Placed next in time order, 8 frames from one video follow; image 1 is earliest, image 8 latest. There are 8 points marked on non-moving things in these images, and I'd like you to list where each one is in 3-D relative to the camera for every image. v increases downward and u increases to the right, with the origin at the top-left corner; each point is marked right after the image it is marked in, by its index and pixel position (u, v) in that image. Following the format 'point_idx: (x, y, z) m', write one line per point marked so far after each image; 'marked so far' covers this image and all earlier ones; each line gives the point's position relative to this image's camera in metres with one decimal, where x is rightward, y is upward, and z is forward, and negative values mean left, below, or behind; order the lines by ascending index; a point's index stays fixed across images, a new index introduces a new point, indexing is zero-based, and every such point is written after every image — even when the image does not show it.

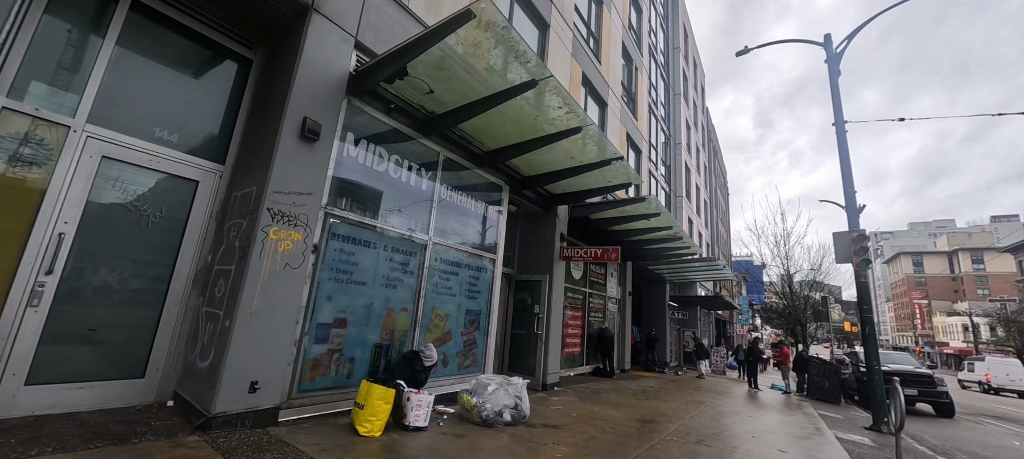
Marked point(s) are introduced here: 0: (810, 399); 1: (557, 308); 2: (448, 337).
0: (+10.4, -5.9, +13.8) m
1: (+1.1, -1.8, +9.1) m
2: (-1.0, -1.7, +6.3) m
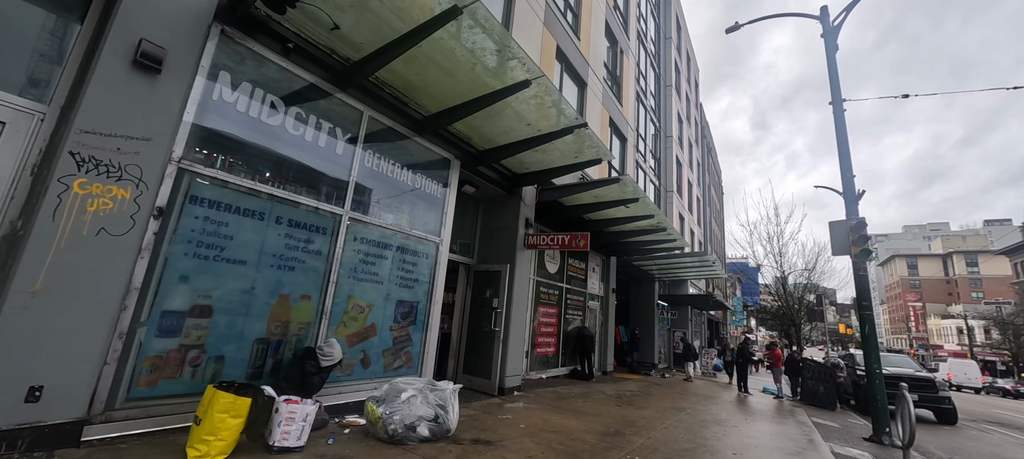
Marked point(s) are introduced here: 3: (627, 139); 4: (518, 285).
0: (+9.5, -5.7, +12.8) m
1: (+0.2, -1.5, +8.0) m
2: (-1.9, -1.4, +5.3) m
3: (+4.5, +3.5, +15.5) m
4: (+0.1, -1.1, +8.0) m
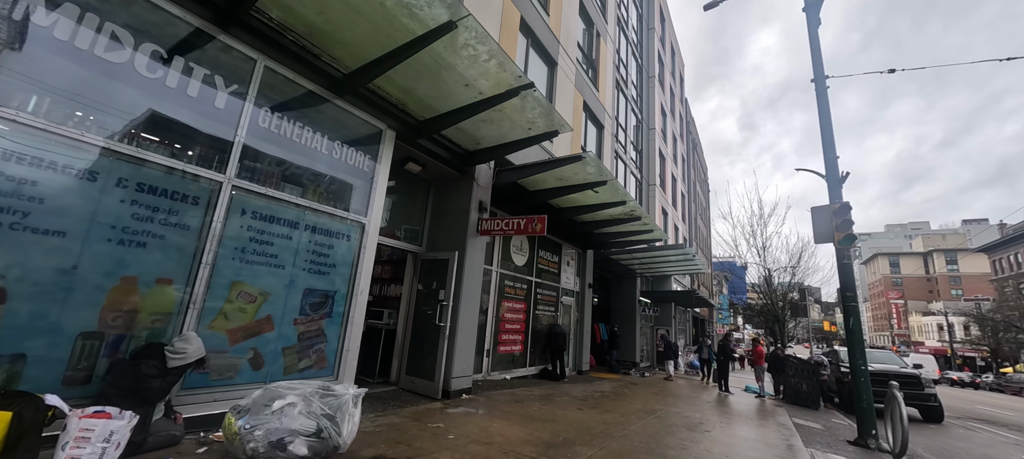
0: (+8.4, -5.4, +12.2) m
1: (-0.7, -1.2, +7.2) m
2: (-2.7, -1.1, +4.4) m
3: (+3.4, +3.8, +14.7) m
4: (-0.8, -0.8, +7.1) m
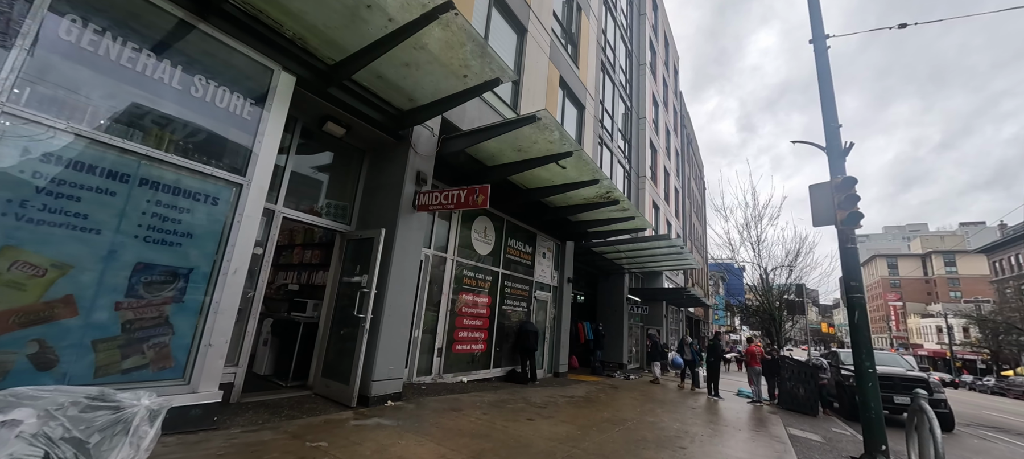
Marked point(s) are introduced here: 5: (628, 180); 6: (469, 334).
0: (+7.5, -5.0, +11.0) m
1: (-1.6, -0.8, +6.0) m
2: (-3.6, -0.7, +3.2) m
3: (+2.5, +4.2, +13.6) m
4: (-1.7, -0.4, +5.9) m
5: (+5.5, +2.4, +19.1) m
6: (-1.0, -2.4, +8.9) m
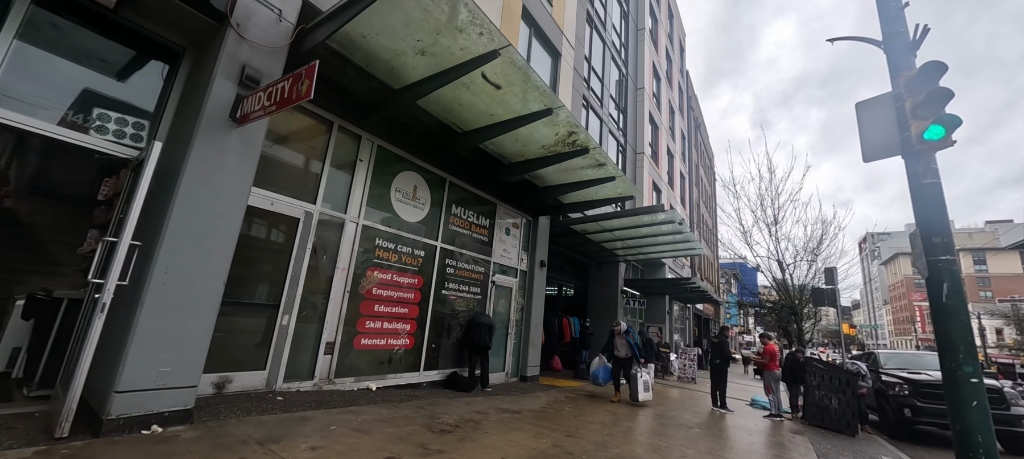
0: (+6.4, -4.2, +8.5) m
1: (-2.9, 0.0, +3.8) m
2: (-5.0, +0.1, +1.0) m
3: (+1.4, +4.9, +11.2) m
4: (-3.0, +0.3, +3.7) m
5: (+4.6, +3.1, +16.7) m
6: (-2.2, -1.6, +6.7) m
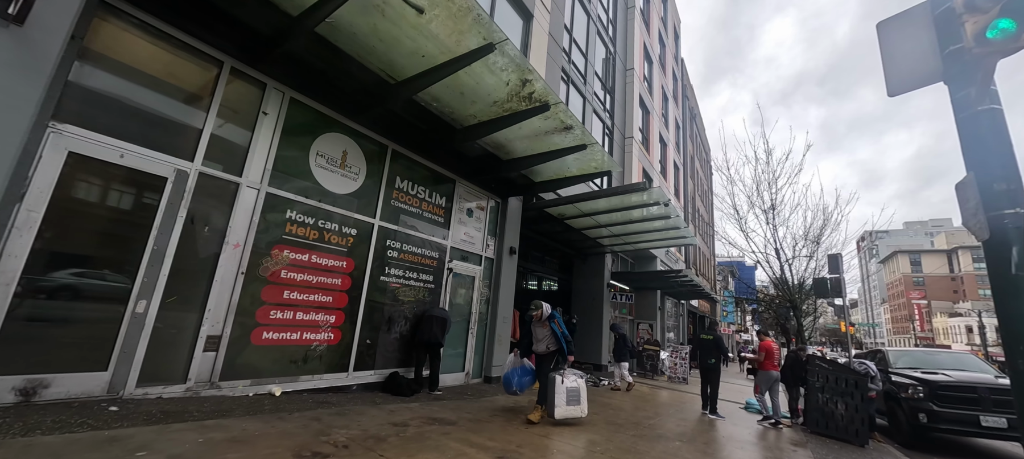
0: (+5.5, -3.8, +7.4) m
1: (-3.7, +0.4, +2.6) m
2: (-5.8, +0.5, -0.2) m
3: (+0.6, +5.4, +10.0) m
4: (-3.8, +0.8, +2.5) m
5: (+3.8, +3.6, +15.5) m
6: (-3.0, -1.2, +5.5) m
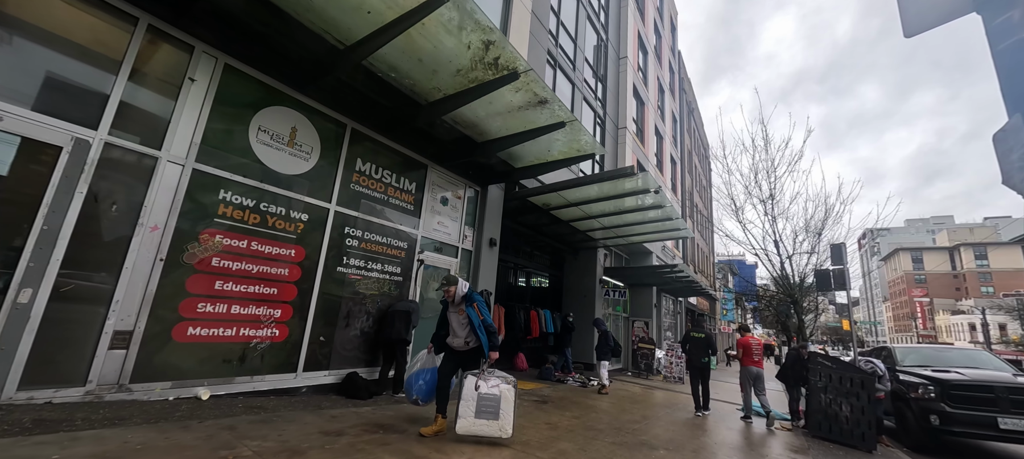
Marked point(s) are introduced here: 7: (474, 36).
0: (+5.1, -3.6, +6.7) m
1: (-4.2, +0.6, +2.0) m
2: (-6.2, +0.7, -0.8) m
3: (+0.1, +5.6, +9.4) m
4: (-4.2, +1.0, +1.9) m
5: (+3.3, +3.8, +14.9) m
6: (-3.4, -1.0, +4.9) m
7: (-0.4, +2.4, +4.8) m
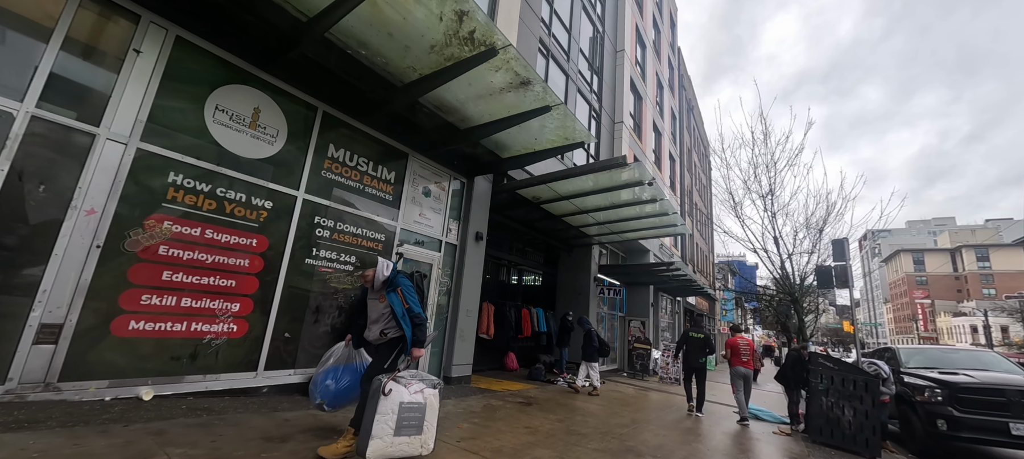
0: (+4.8, -3.5, +6.3) m
1: (-4.5, +0.8, +1.6) m
2: (-6.5, +0.9, -1.2) m
3: (-0.1, +5.7, +9.0) m
4: (-4.5, +1.1, +1.5) m
5: (+3.0, +3.9, +14.5) m
6: (-3.7, -0.8, +4.5) m
7: (-0.7, +2.5, +4.4) m
